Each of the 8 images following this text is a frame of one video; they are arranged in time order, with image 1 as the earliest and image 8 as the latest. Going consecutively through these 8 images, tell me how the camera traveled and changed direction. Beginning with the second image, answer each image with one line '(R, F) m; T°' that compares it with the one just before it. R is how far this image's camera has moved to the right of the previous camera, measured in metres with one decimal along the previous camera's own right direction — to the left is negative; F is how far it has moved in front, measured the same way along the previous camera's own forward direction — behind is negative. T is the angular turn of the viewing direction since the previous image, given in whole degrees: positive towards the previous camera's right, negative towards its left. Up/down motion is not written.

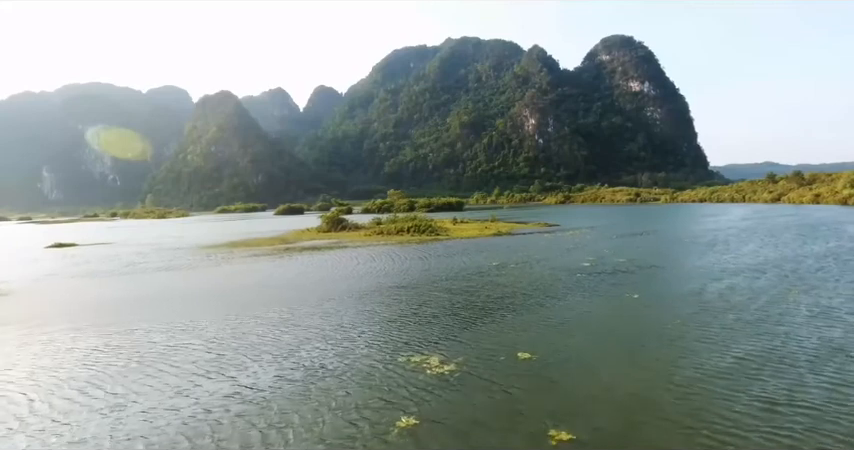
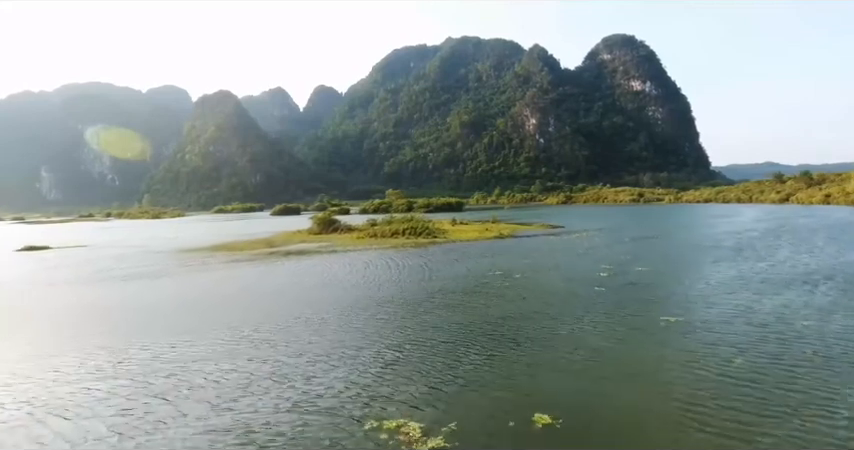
(+0.2, +3.0) m; 0°
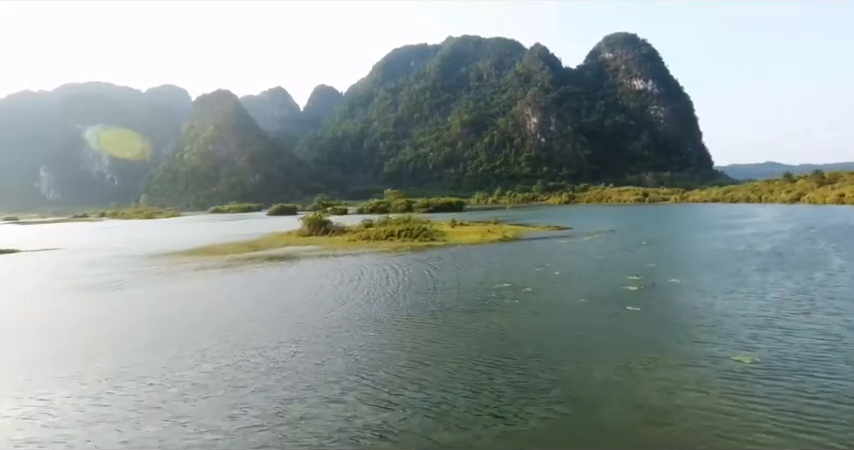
(+0.2, +3.6) m; 0°
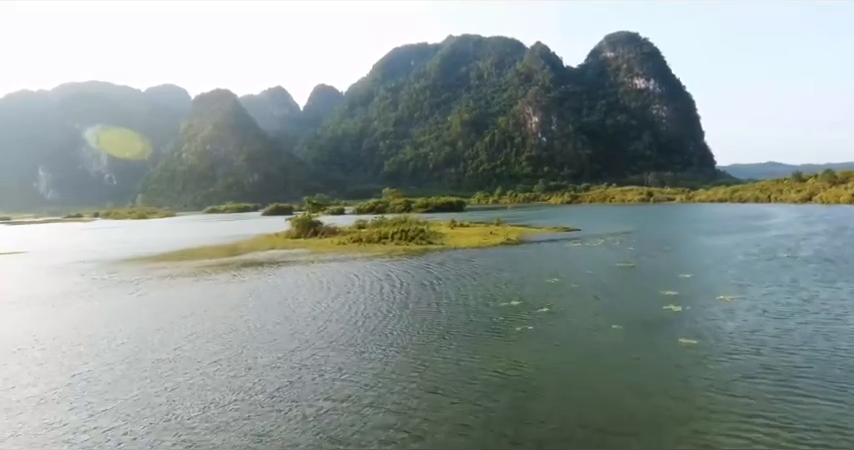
(+0.2, +3.6) m; 0°
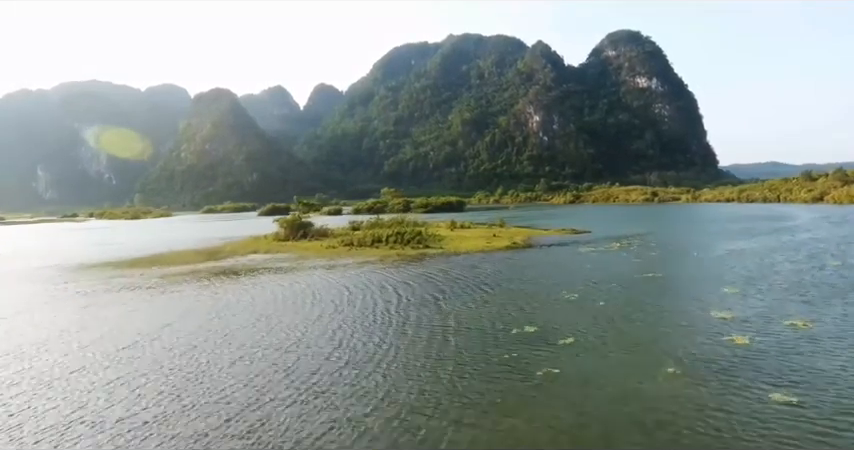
(+0.2, +3.2) m; 0°
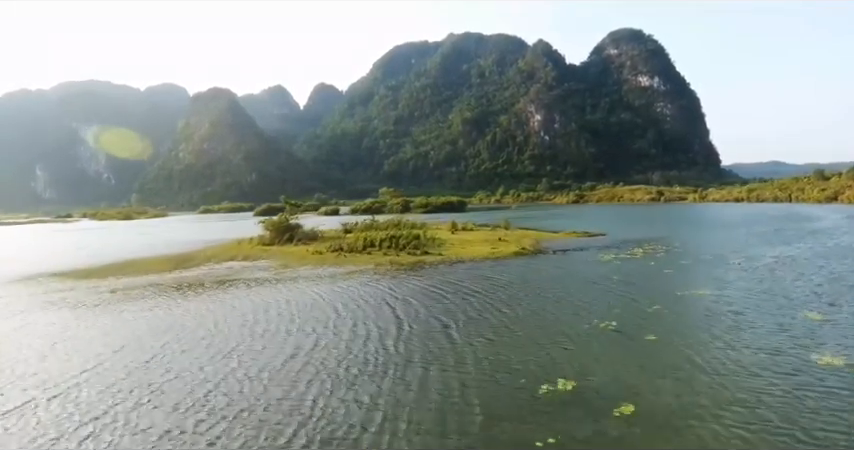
(+0.1, +3.7) m; 0°
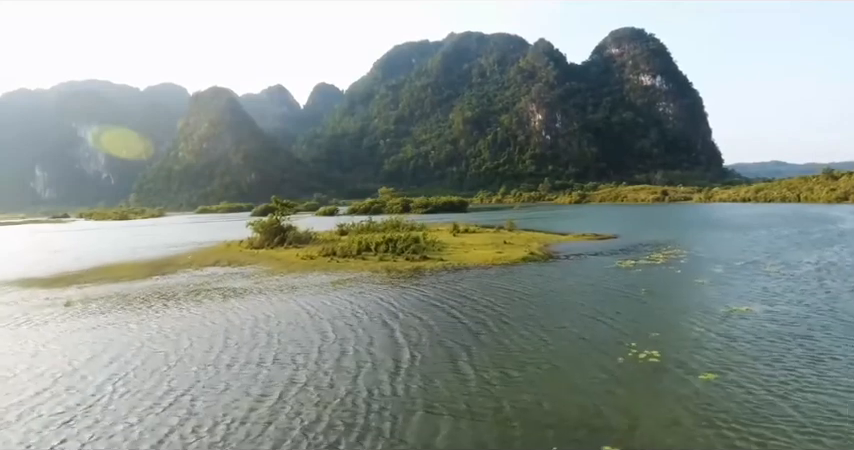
(0.0, +2.5) m; 0°
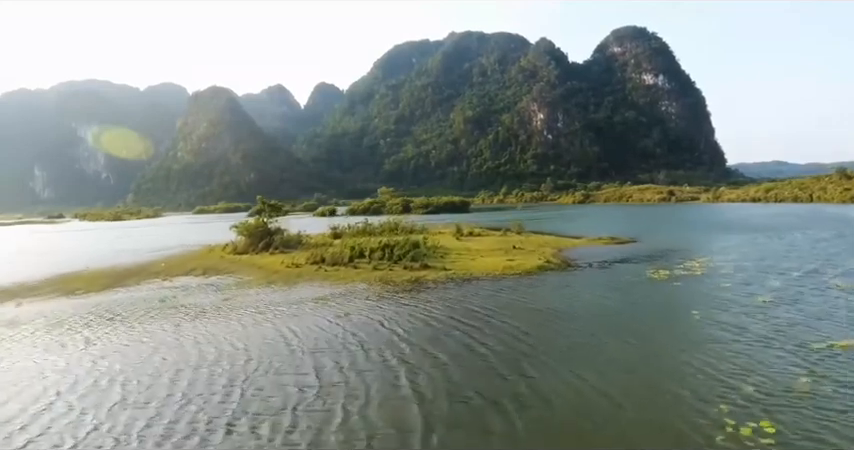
(0.0, +3.4) m; 0°
